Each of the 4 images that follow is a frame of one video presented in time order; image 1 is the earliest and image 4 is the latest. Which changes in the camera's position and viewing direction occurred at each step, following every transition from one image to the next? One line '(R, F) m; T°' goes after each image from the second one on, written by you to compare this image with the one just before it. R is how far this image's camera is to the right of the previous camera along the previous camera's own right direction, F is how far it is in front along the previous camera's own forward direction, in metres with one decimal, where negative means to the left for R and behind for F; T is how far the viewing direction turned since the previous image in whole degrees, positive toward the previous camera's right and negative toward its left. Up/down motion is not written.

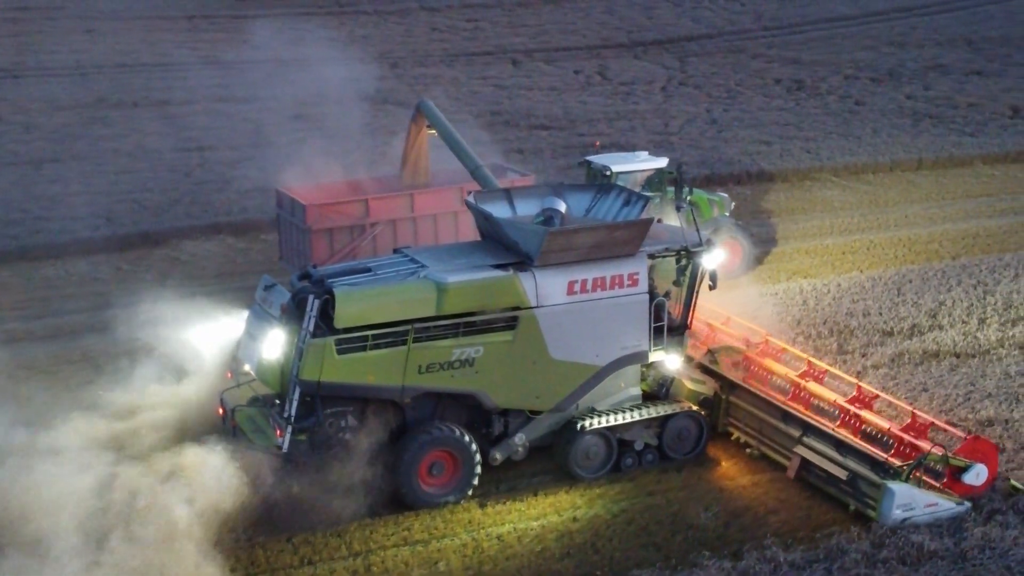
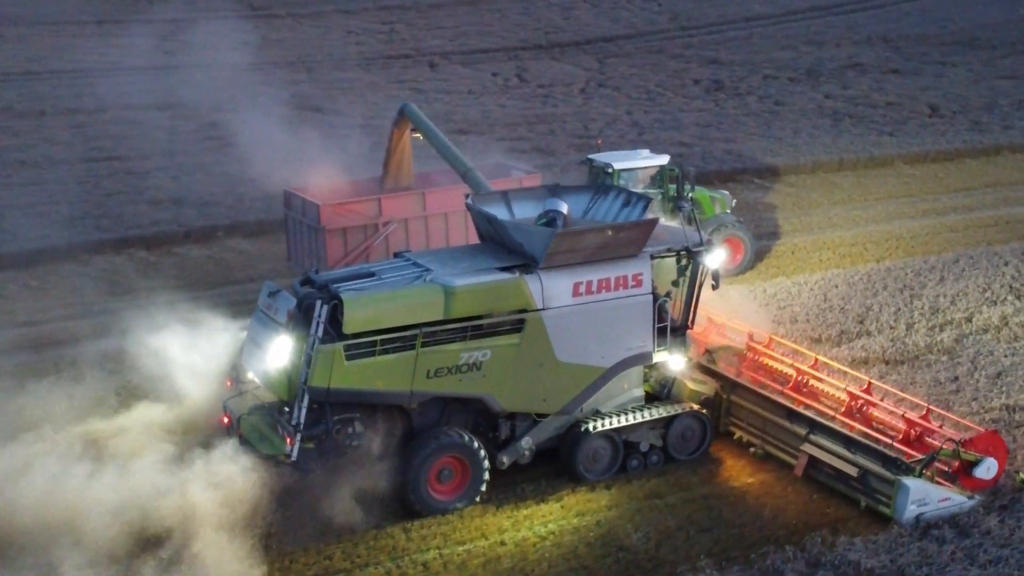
(+1.3, 0.0) m; -2°
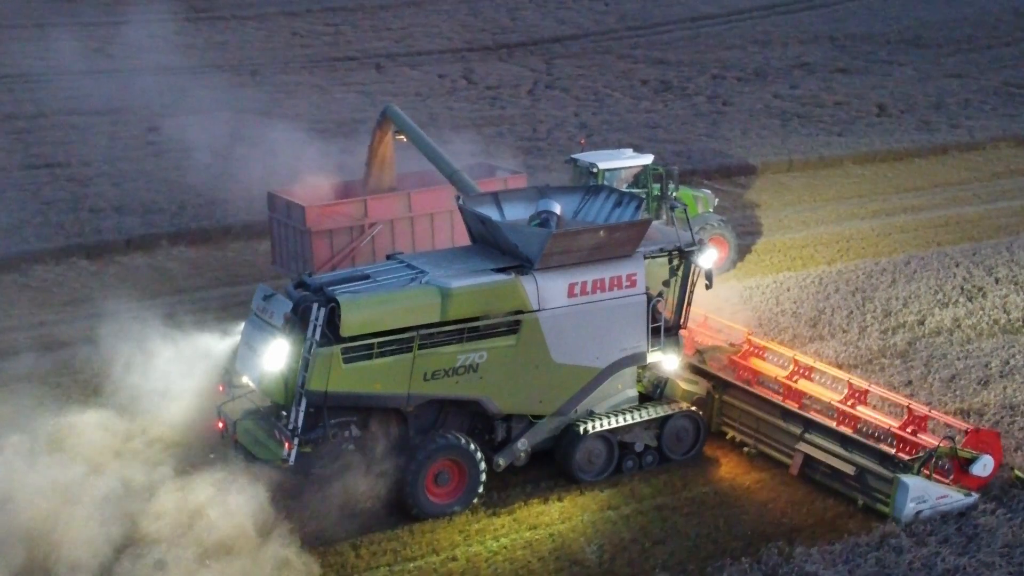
(-0.3, +0.1) m; +1°
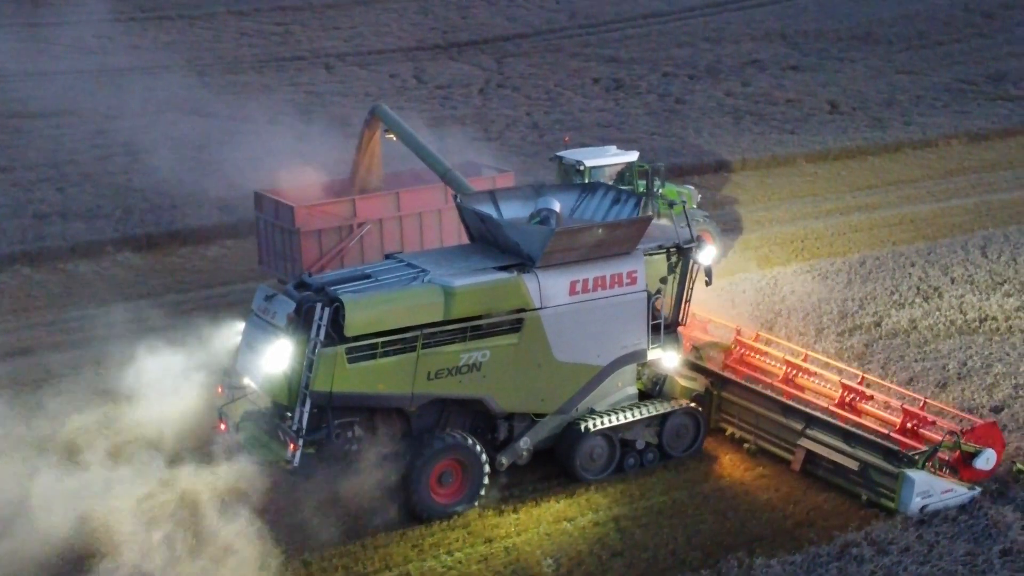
(-0.3, +0.1) m; +1°
